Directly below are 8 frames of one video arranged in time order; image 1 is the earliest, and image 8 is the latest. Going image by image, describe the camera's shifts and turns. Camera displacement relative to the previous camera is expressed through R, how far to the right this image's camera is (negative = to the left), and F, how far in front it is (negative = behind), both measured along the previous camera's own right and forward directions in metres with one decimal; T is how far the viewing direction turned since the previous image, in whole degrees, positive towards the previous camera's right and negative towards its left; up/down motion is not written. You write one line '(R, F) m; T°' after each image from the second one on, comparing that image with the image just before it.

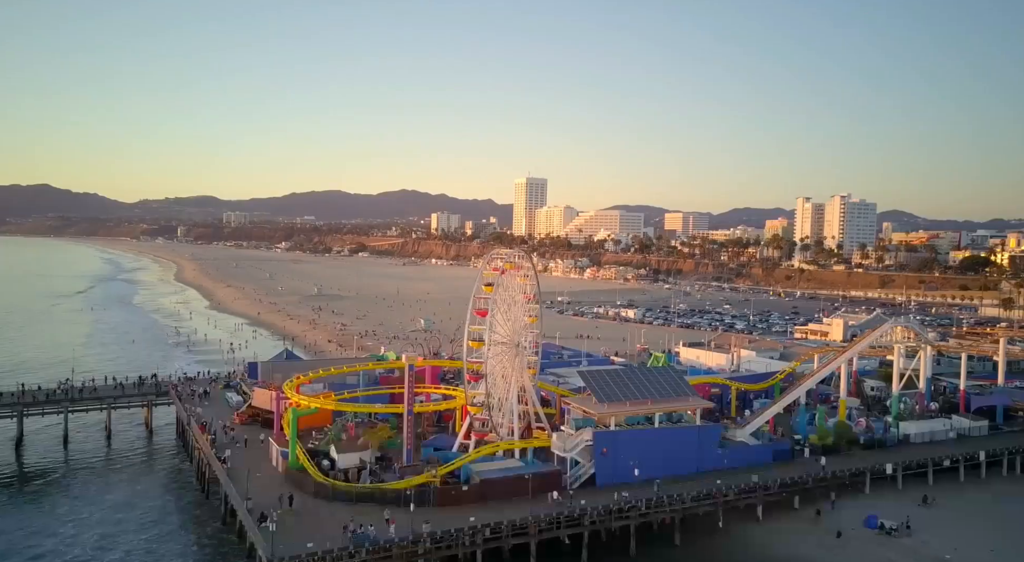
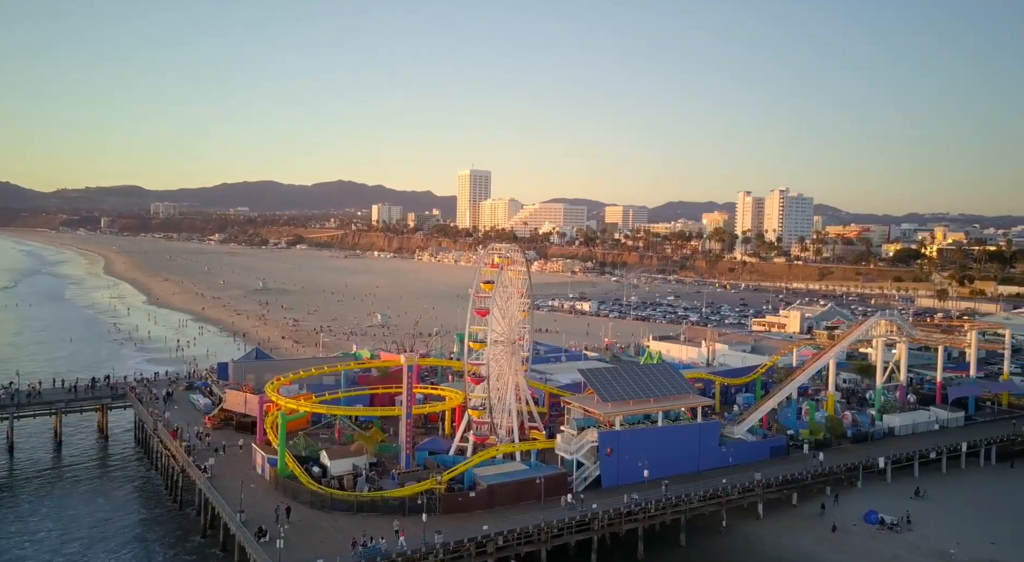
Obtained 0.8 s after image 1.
(-2.2, +1.1) m; +5°
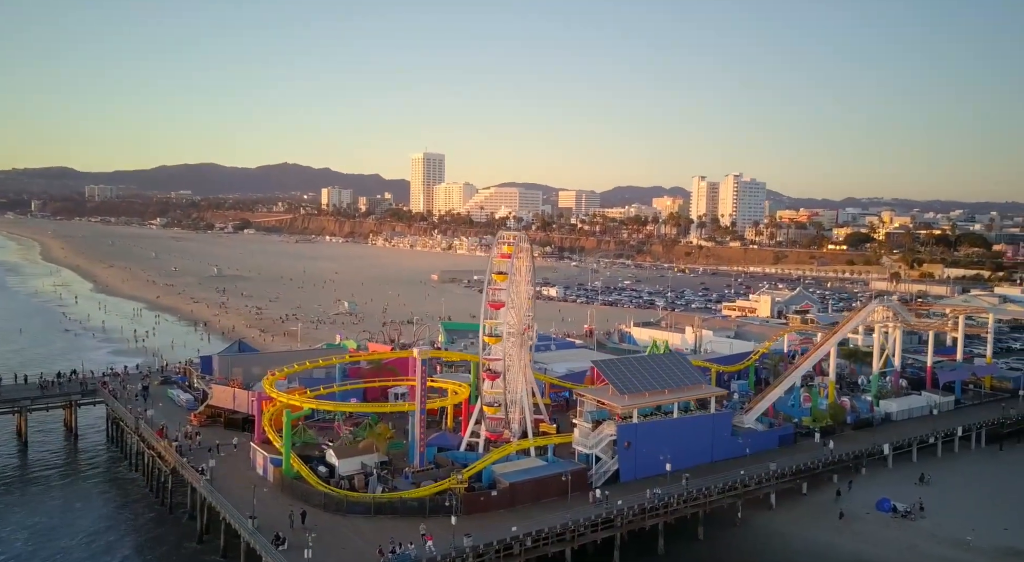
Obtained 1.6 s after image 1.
(-2.3, +1.0) m; +4°
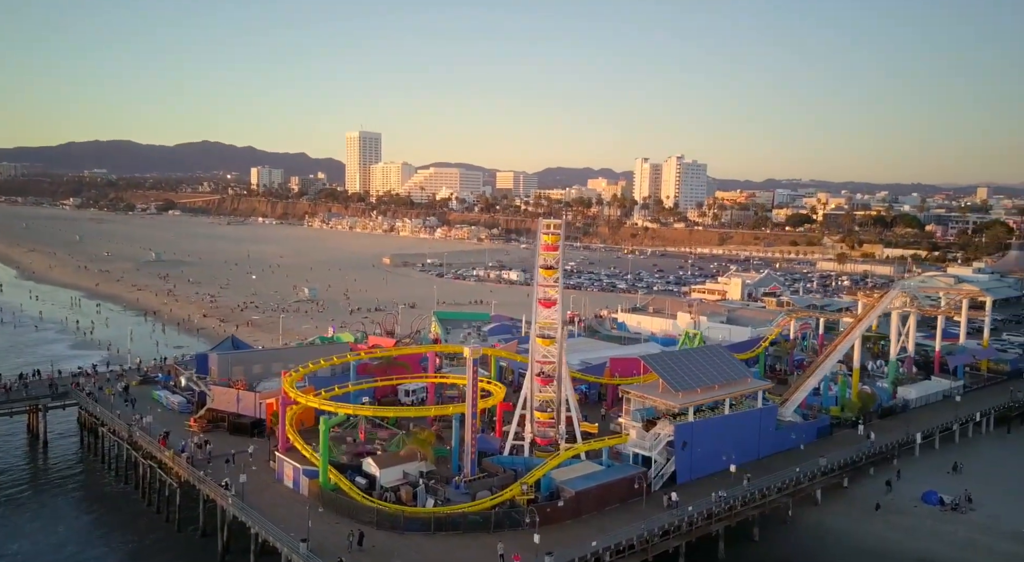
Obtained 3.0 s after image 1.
(-3.9, +1.9) m; +5°
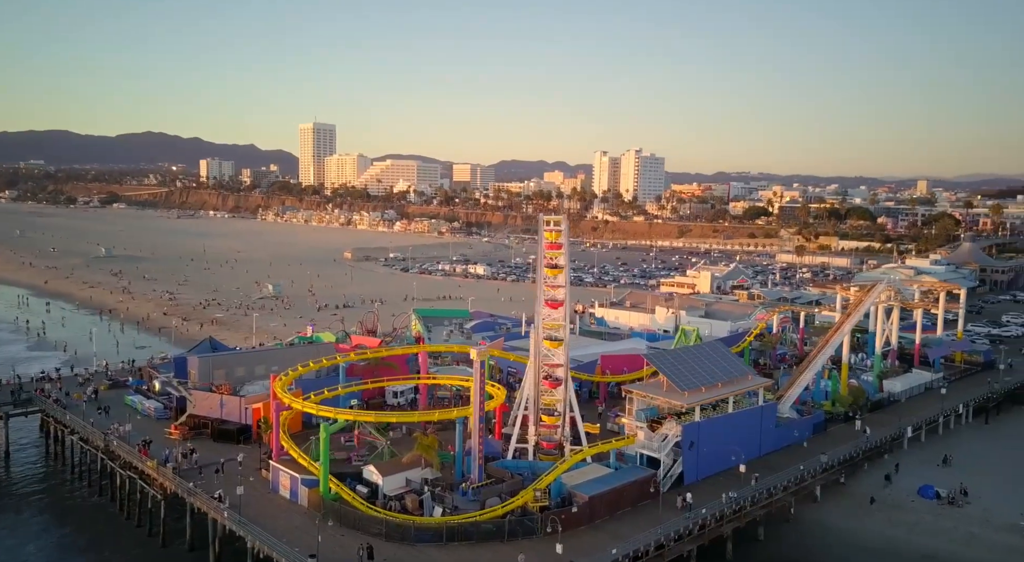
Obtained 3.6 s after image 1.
(-1.6, +0.8) m; +3°
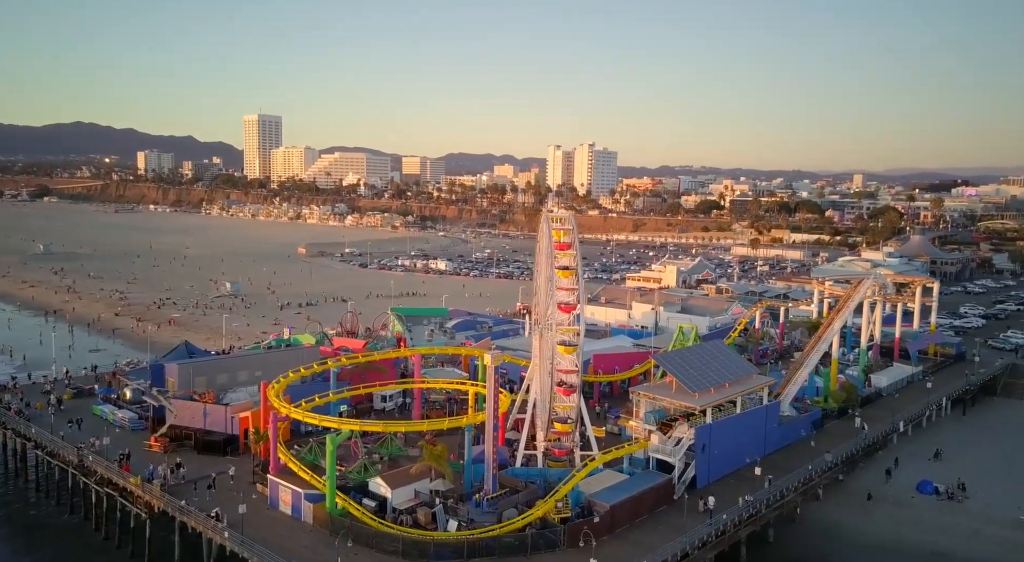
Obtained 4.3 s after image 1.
(-1.9, +1.0) m; +4°
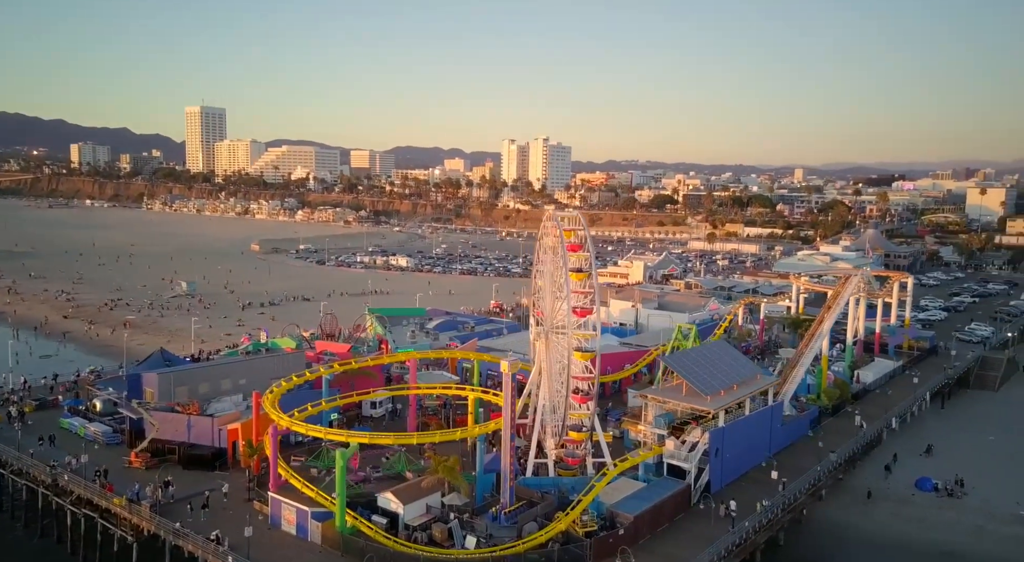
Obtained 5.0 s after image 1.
(-1.9, +1.0) m; +4°
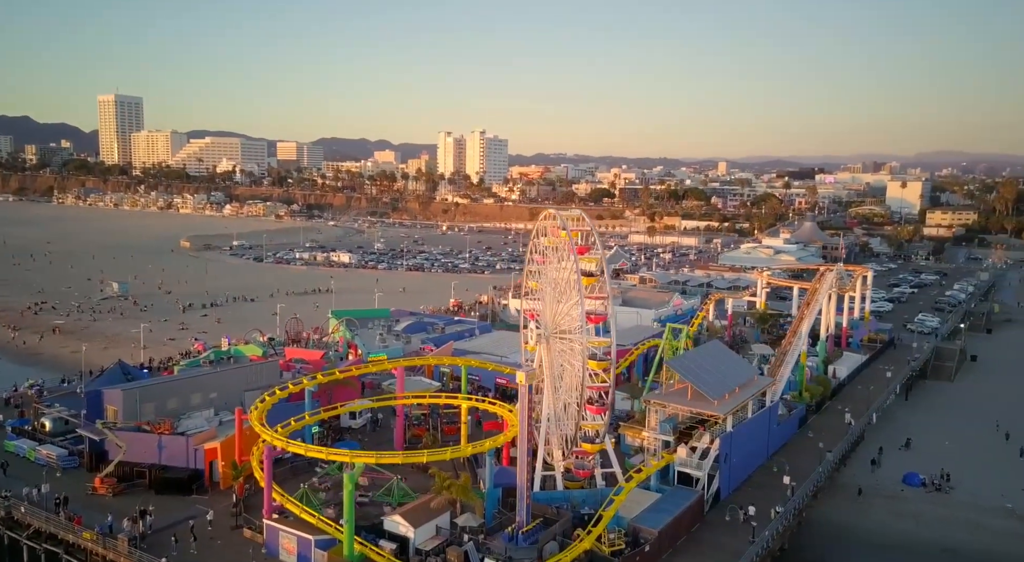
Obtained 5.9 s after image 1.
(-2.2, +1.3) m; +5°
